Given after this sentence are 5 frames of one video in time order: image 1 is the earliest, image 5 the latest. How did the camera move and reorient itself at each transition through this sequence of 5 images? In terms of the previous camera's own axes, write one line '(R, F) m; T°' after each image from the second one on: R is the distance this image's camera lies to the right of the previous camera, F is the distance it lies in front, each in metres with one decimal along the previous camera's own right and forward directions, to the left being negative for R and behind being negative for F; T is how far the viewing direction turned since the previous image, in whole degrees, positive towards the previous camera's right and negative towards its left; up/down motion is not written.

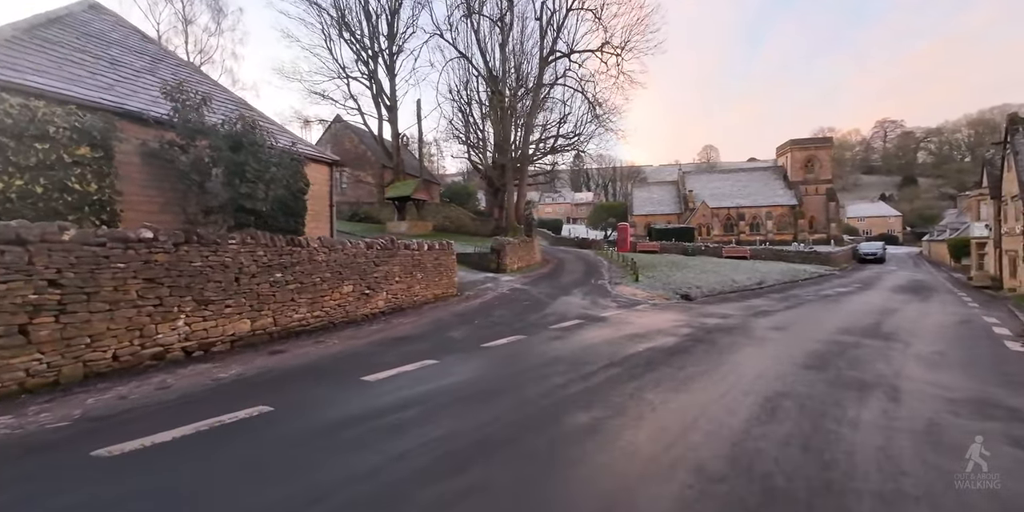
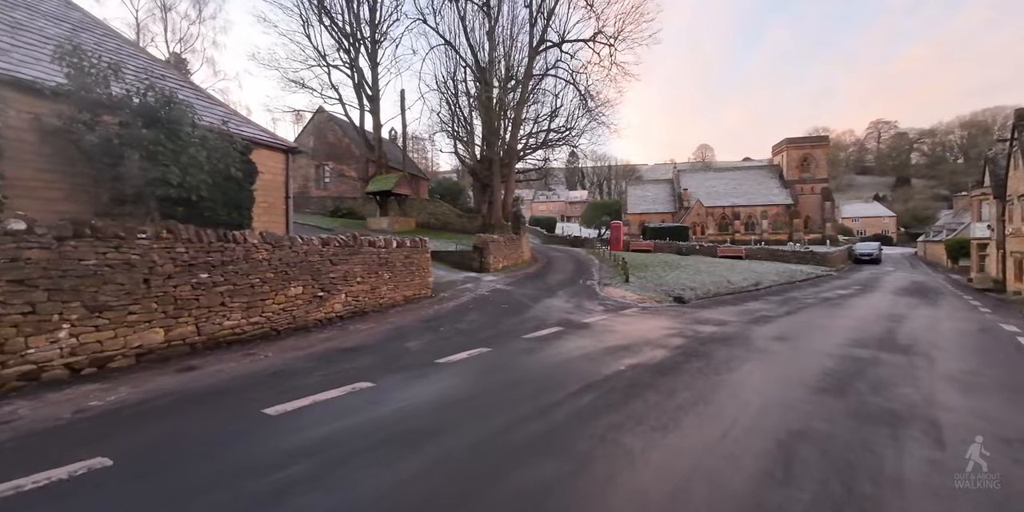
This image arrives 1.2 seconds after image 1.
(+0.6, +1.4) m; +1°
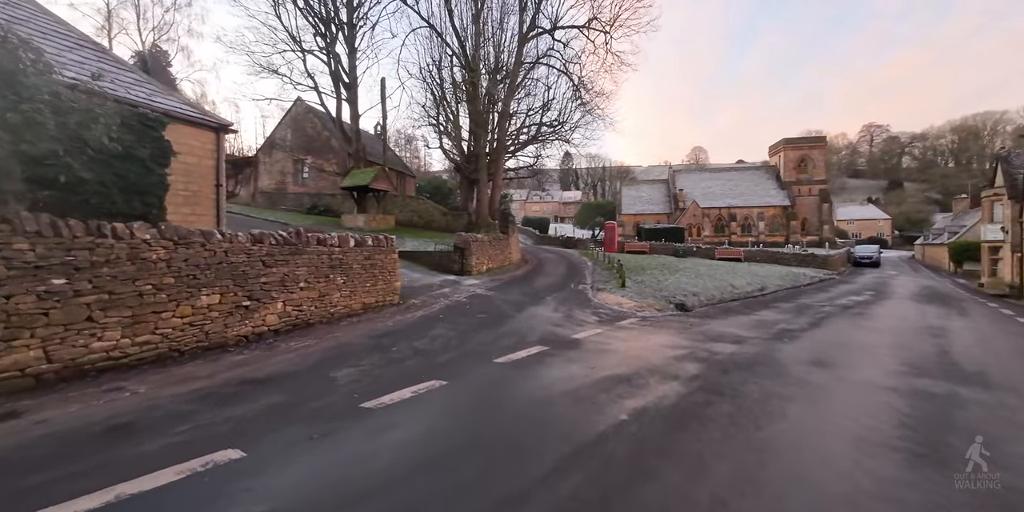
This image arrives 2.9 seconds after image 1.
(+0.5, +2.2) m; +1°
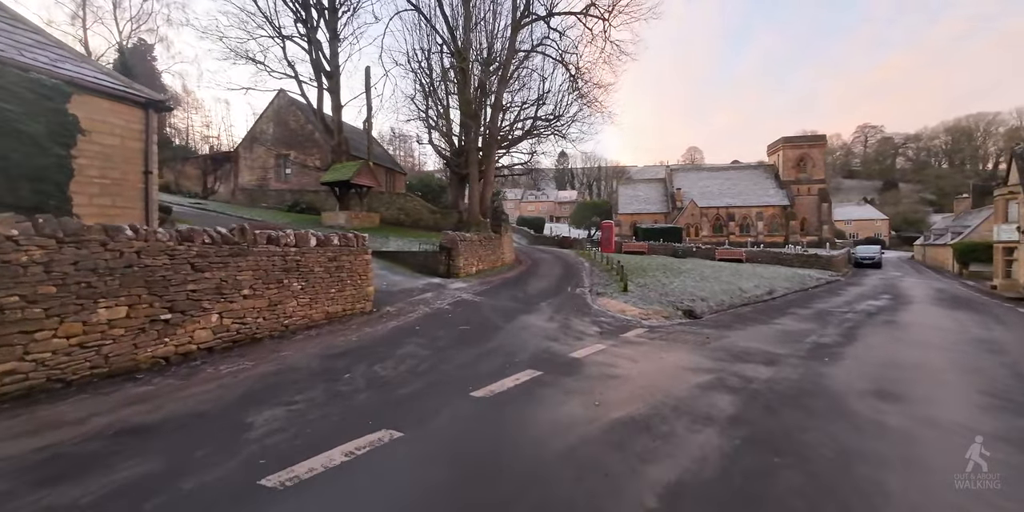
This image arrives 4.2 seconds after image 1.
(+0.2, +1.8) m; +1°
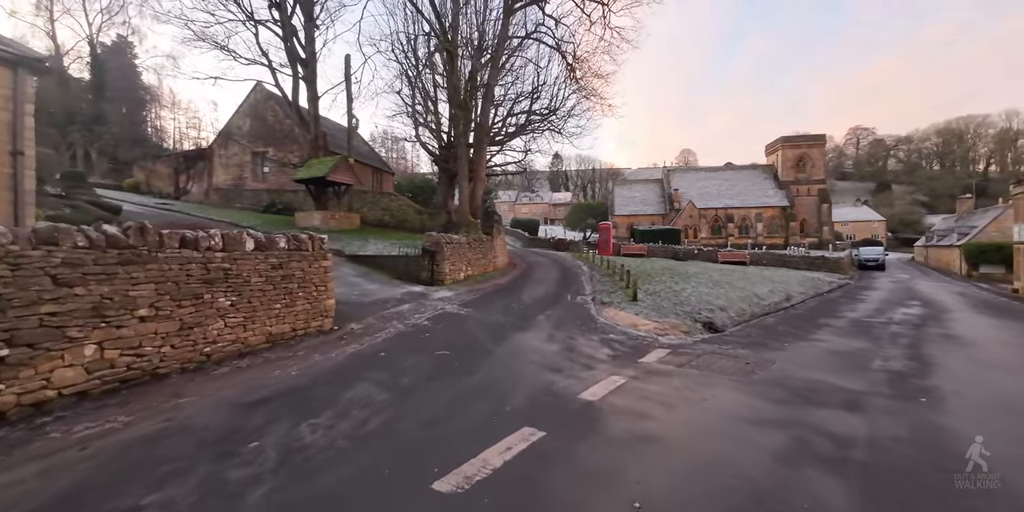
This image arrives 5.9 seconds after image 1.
(+0.1, +2.2) m; +1°
